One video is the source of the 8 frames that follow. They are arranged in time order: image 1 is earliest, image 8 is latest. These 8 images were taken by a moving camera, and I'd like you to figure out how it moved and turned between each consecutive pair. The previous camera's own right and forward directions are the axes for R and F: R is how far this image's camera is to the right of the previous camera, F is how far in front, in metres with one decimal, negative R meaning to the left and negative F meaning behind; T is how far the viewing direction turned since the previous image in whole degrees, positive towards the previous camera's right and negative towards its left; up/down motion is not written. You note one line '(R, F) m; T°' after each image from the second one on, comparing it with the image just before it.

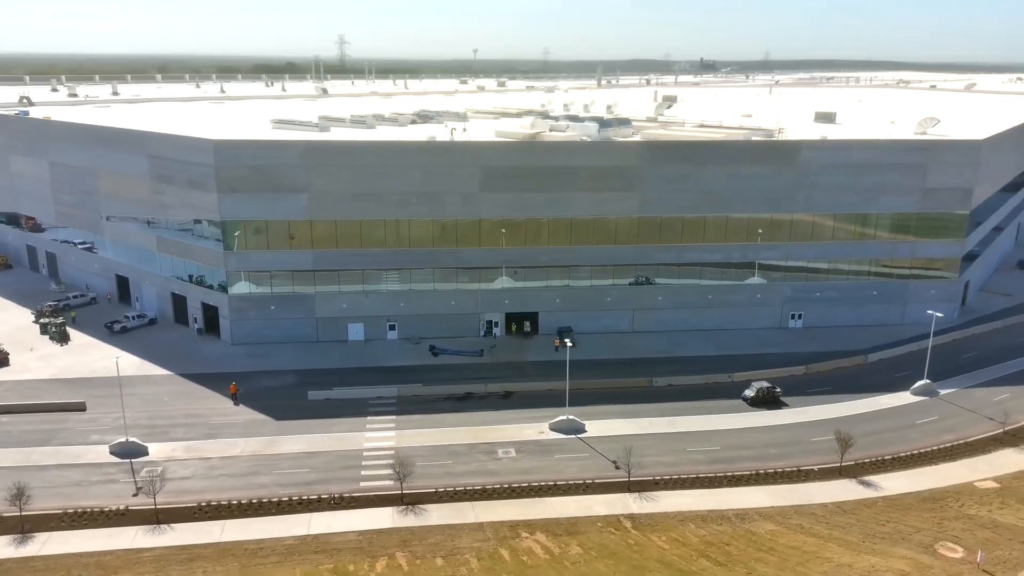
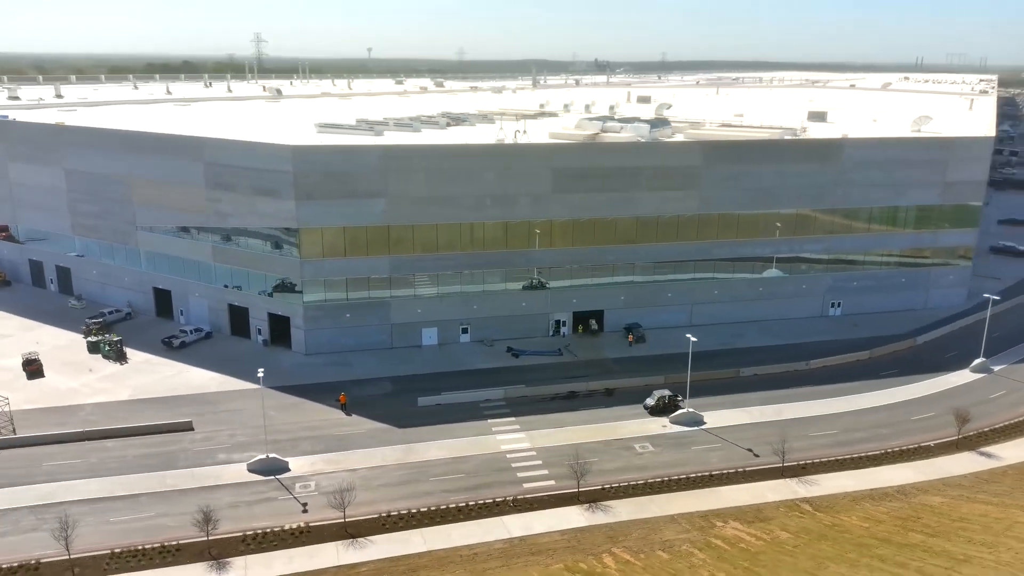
(-10.1, +0.2) m; +7°
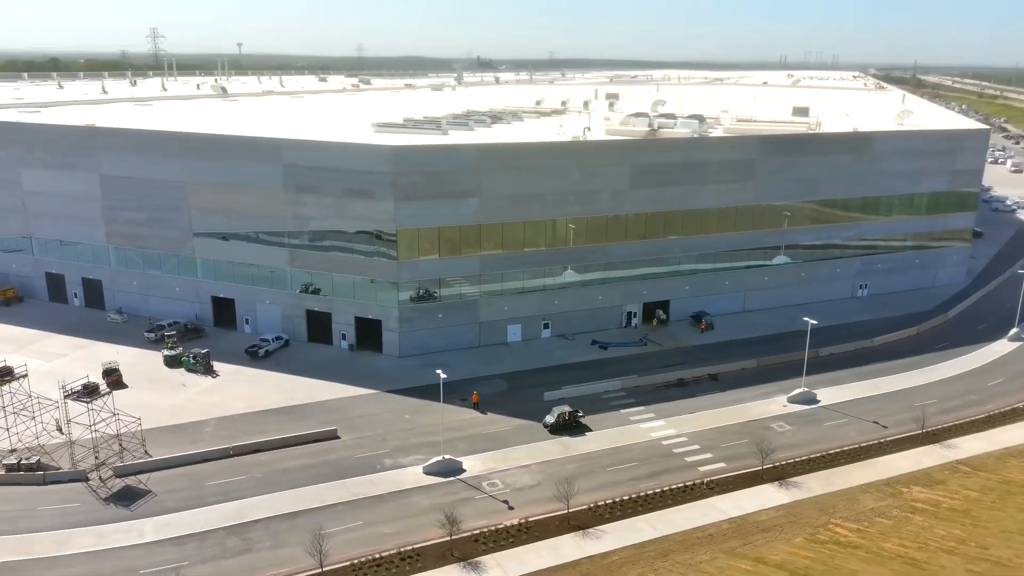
(-11.6, +0.2) m; +9°
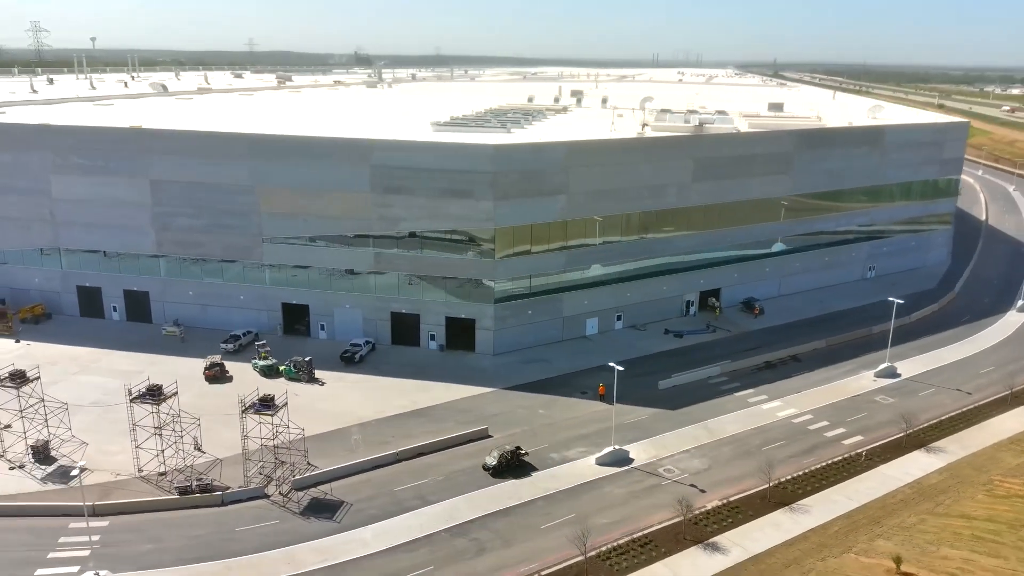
(-11.6, +0.2) m; +9°
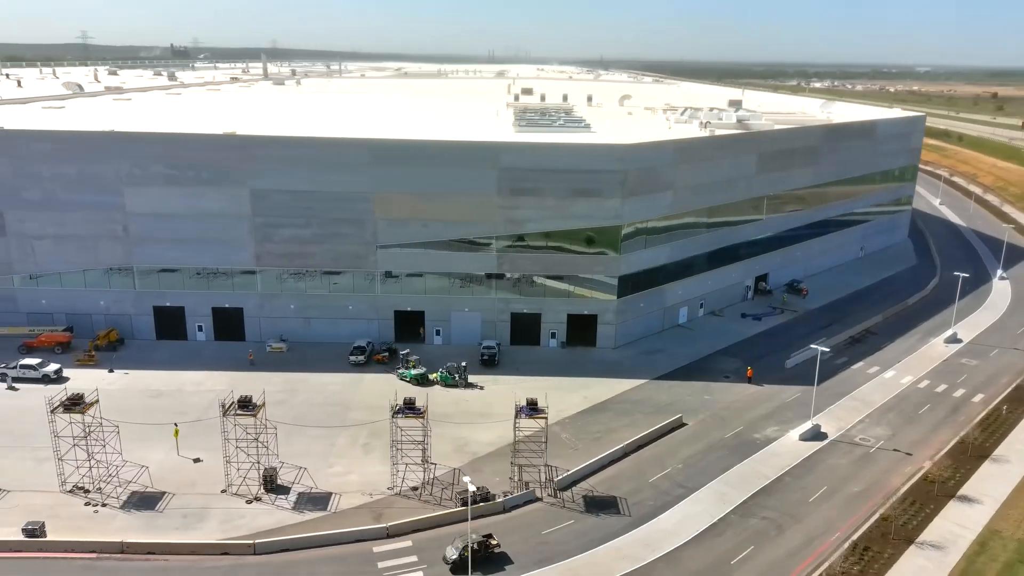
(-15.8, +0.7) m; +12°
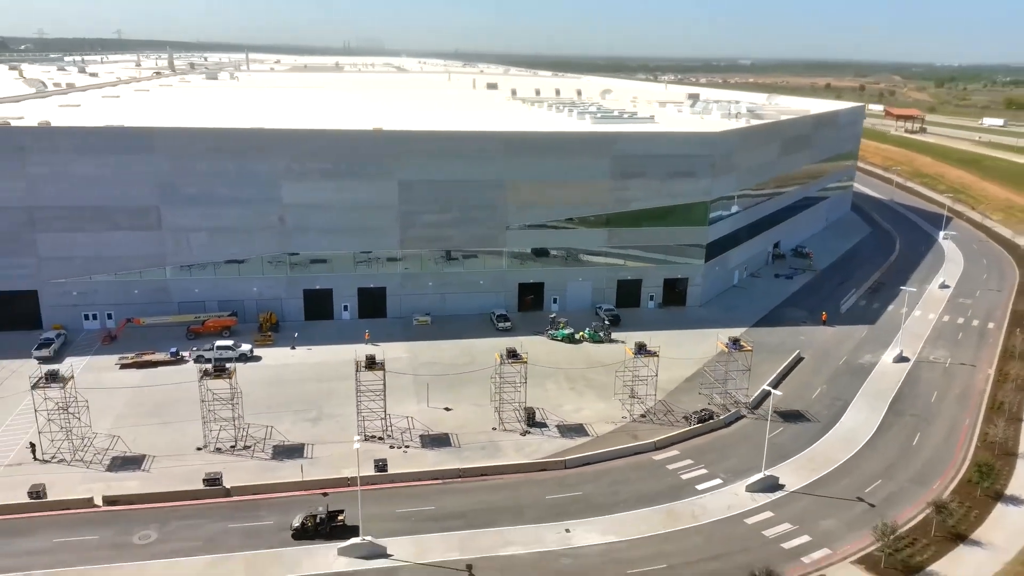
(-16.2, -5.1) m; +10°
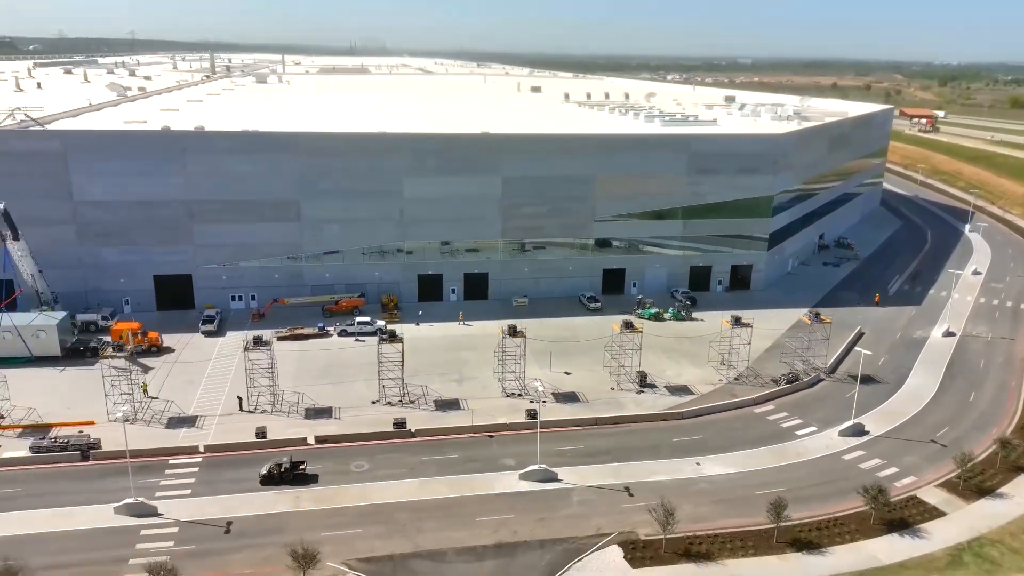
(-6.1, -6.3) m; 0°
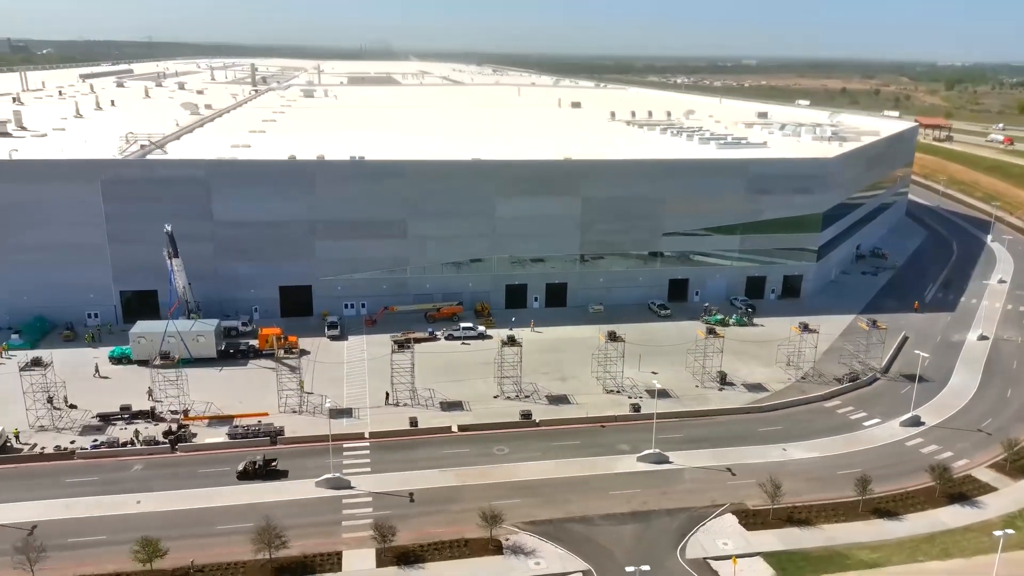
(-5.7, -6.5) m; 0°
